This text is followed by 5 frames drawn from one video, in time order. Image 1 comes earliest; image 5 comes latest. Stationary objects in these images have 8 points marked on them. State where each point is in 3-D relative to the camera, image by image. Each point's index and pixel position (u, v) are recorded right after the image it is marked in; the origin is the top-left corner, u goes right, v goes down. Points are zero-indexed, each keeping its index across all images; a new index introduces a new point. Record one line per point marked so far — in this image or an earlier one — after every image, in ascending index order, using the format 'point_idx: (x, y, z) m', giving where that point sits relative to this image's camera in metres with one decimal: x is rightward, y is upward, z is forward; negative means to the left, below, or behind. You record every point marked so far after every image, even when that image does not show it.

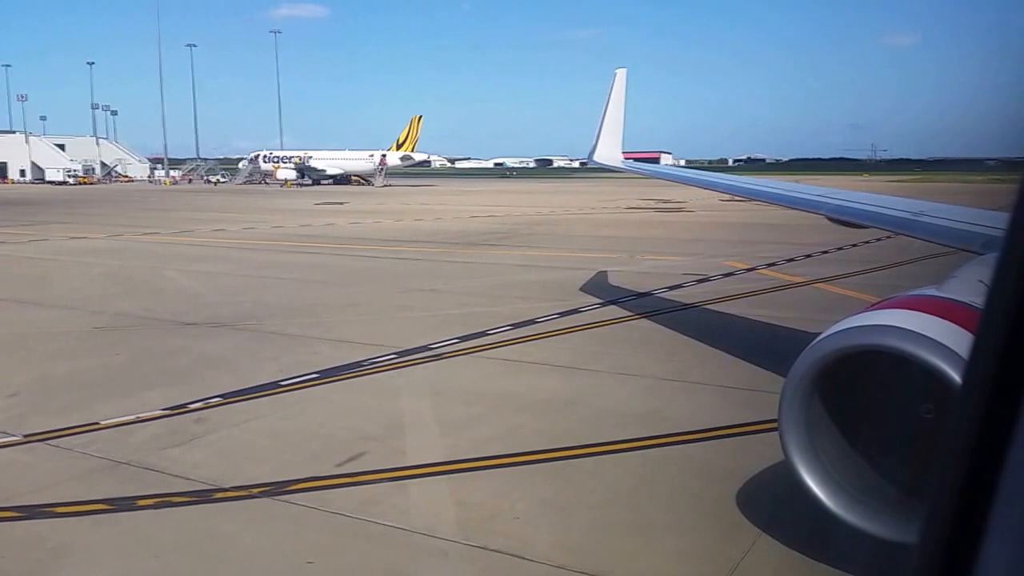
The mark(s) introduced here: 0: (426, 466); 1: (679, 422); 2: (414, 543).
0: (-0.6, -1.2, +6.3) m
1: (+1.4, -1.1, +7.6) m
2: (-0.5, -1.4, +5.0) m
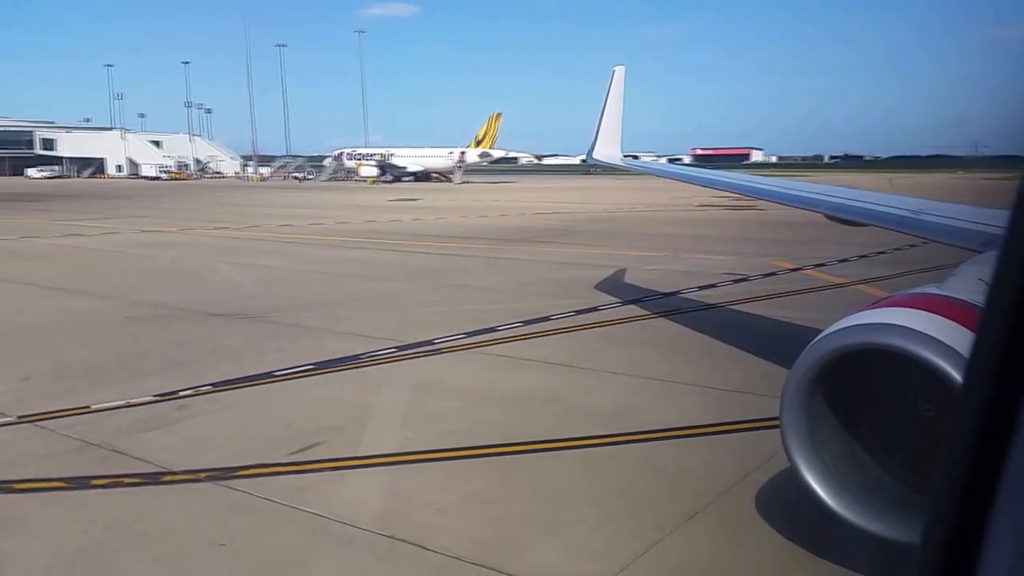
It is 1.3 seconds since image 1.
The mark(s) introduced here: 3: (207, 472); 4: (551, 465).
0: (-1.0, -1.2, +6.5) m
1: (+1.1, -1.1, +7.6) m
2: (-1.0, -1.3, +5.2) m
3: (-2.0, -1.2, +6.1) m
4: (+0.3, -1.2, +6.4) m
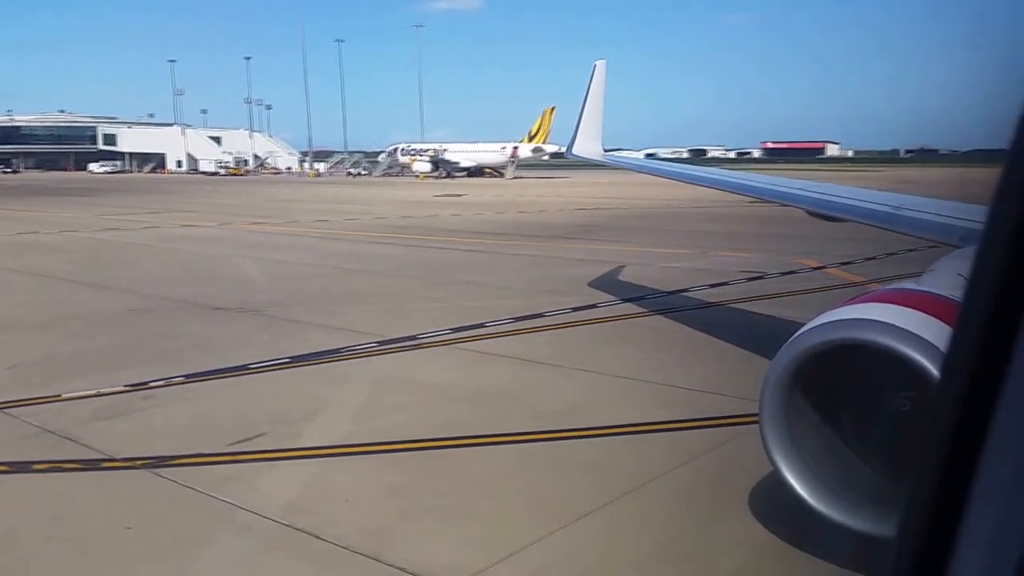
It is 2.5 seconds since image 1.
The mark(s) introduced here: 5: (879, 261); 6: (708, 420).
0: (-1.5, -1.2, +6.7) m
1: (+0.7, -1.1, +7.7) m
2: (-1.6, -1.3, +5.4) m
3: (-2.5, -1.2, +6.4) m
4: (-0.2, -1.2, +6.5) m
5: (+7.8, +0.6, +19.8) m
6: (+1.6, -1.1, +7.6) m
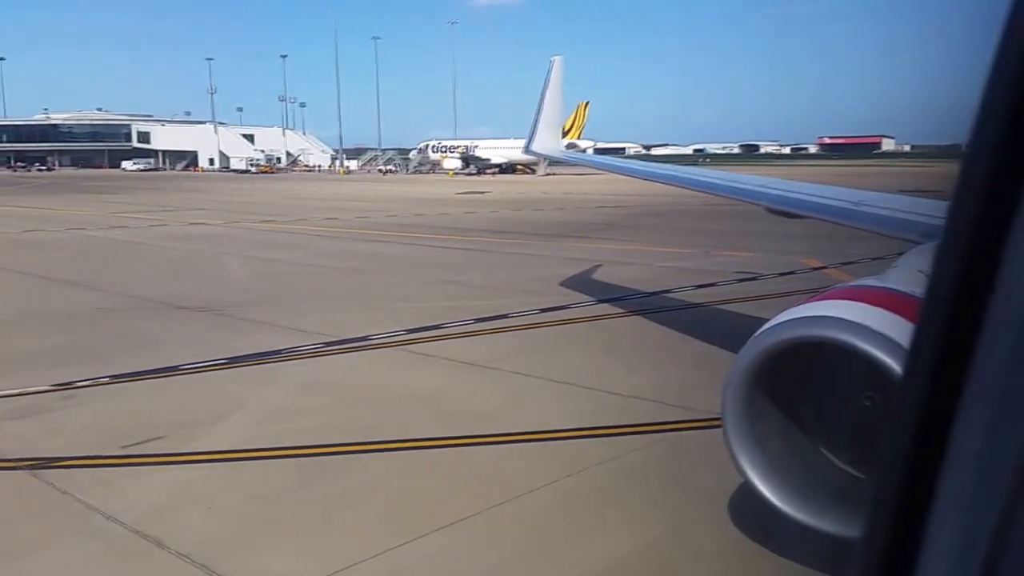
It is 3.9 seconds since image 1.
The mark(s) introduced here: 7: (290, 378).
0: (-2.2, -1.2, +6.5) m
1: (0.0, -1.1, +7.4) m
2: (-2.4, -1.3, +5.3) m
3: (-3.3, -1.2, +6.3) m
4: (-1.0, -1.2, +6.3) m
5: (+7.6, +0.6, +19.3) m
6: (+0.9, -1.1, +7.3) m
7: (-2.0, -0.9, +8.6) m
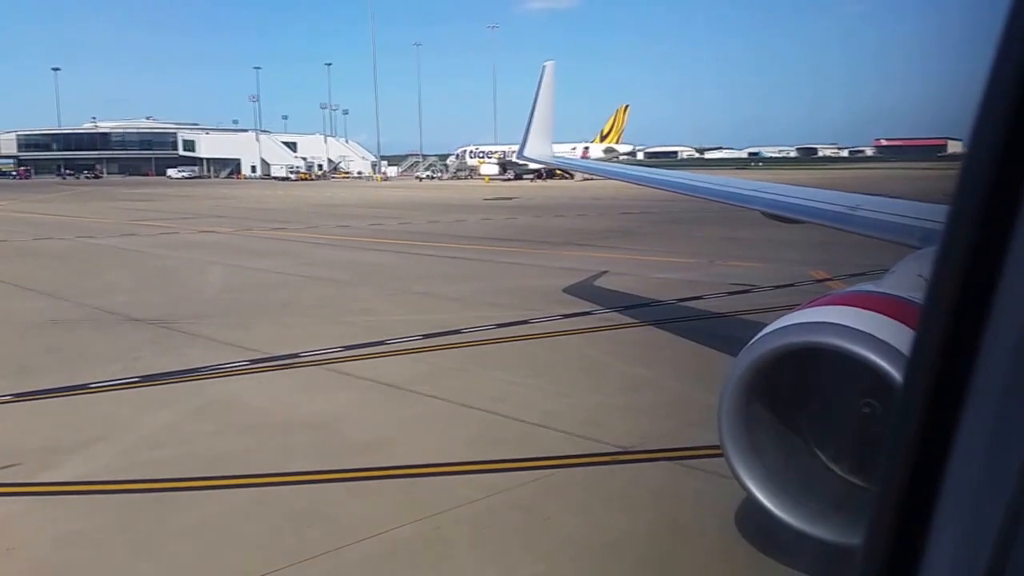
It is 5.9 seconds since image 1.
0: (-3.0, -1.3, +6.0) m
1: (-0.7, -1.2, +6.8) m
2: (-3.3, -1.4, +4.7) m
3: (-4.1, -1.3, +5.8) m
4: (-1.8, -1.3, +5.7) m
5: (+7.5, +0.4, +18.2) m
6: (+0.1, -1.2, +6.7) m
7: (-2.7, -1.0, +8.0) m
